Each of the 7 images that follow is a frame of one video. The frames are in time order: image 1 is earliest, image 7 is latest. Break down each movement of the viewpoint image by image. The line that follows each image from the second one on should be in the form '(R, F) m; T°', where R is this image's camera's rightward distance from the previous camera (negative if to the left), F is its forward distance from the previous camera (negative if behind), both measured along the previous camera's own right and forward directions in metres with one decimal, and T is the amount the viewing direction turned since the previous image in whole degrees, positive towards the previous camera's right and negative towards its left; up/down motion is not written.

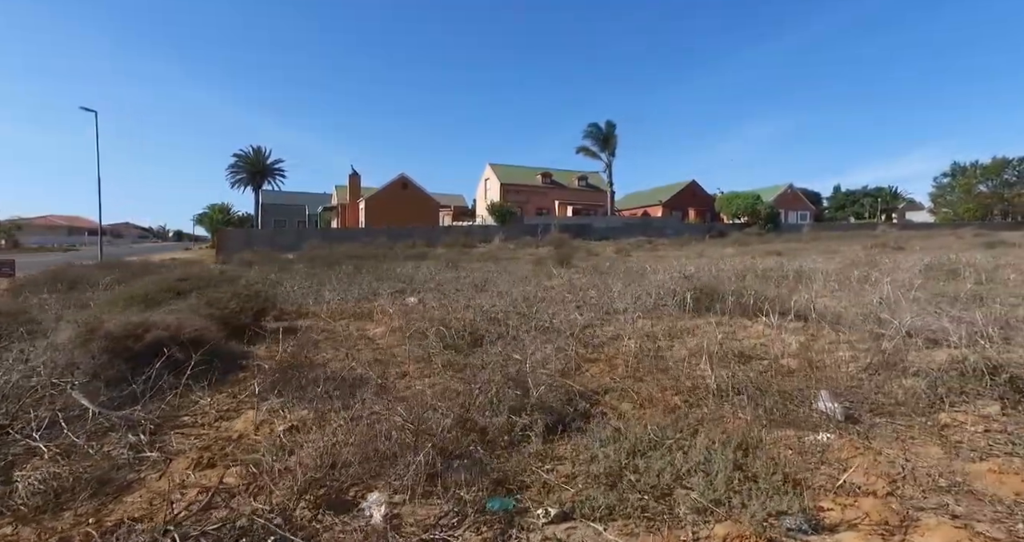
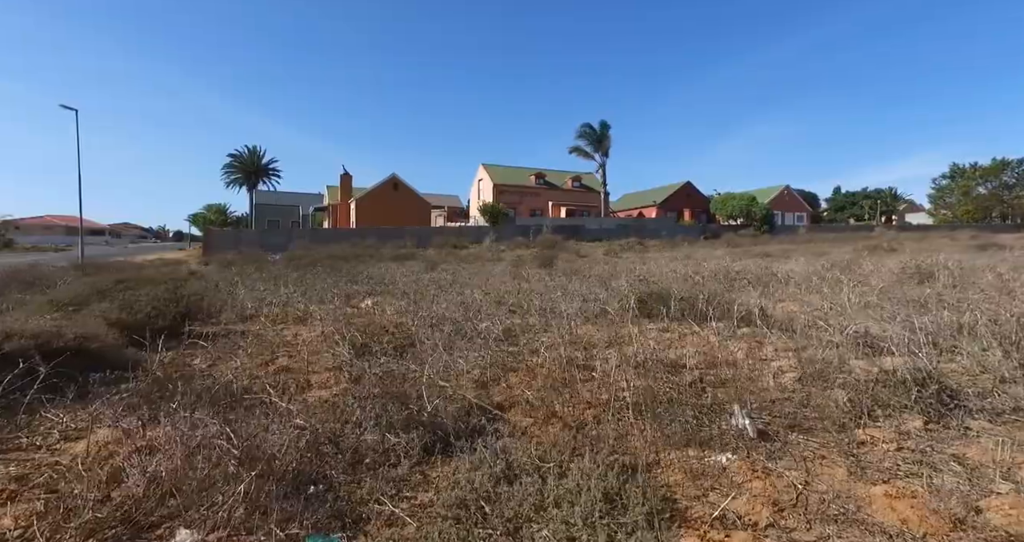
(+0.6, +0.2) m; +1°
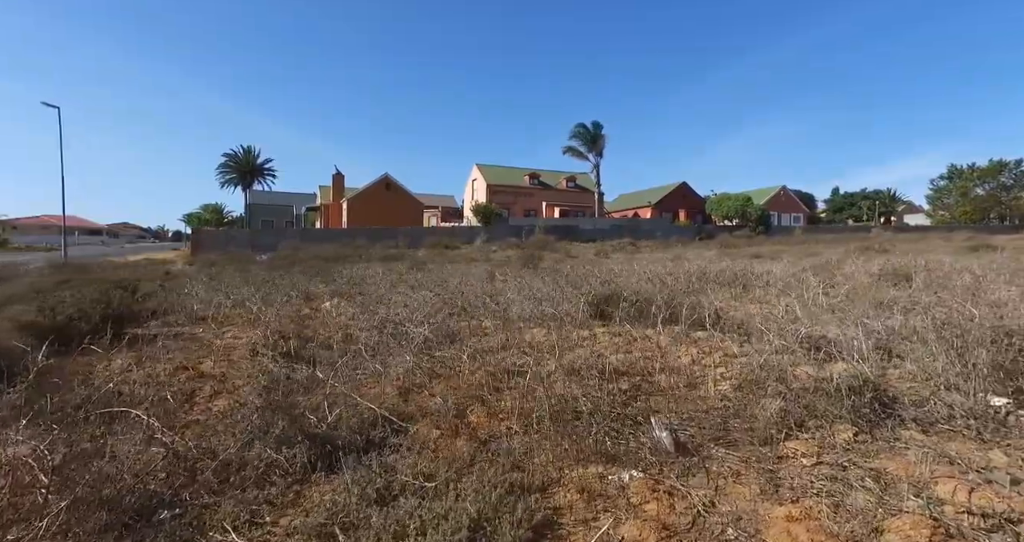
(+0.5, +0.2) m; +1°
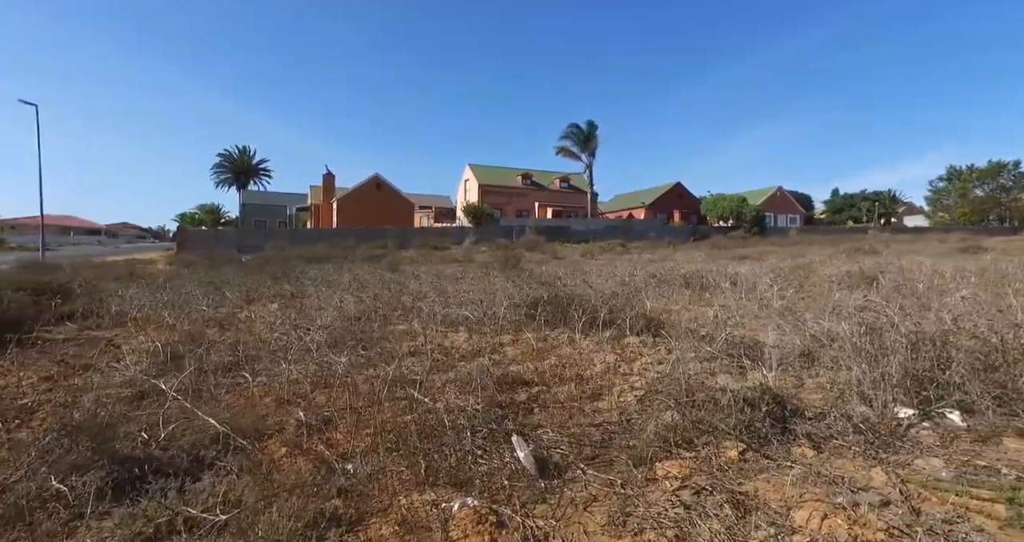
(+0.7, +0.2) m; +1°
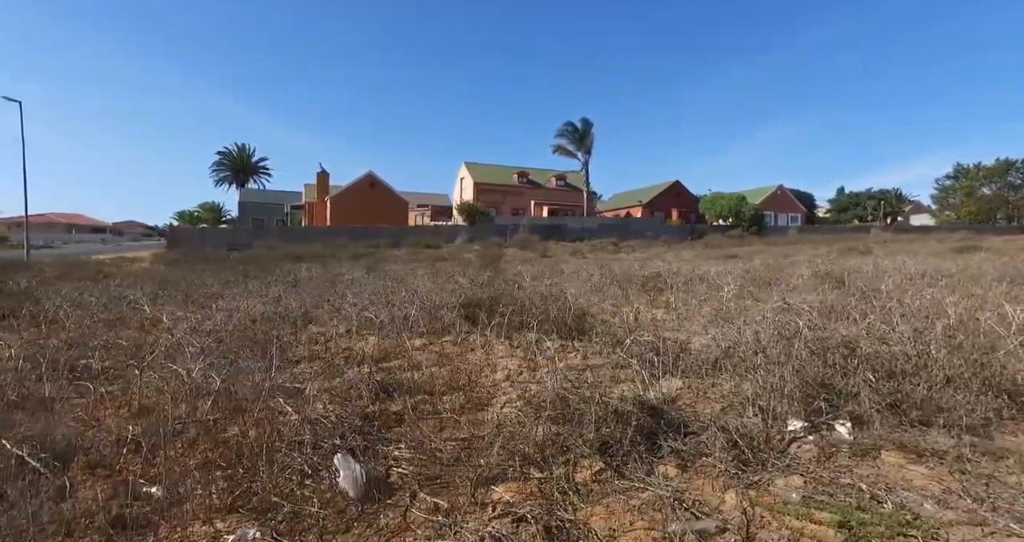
(+0.8, +0.2) m; 0°
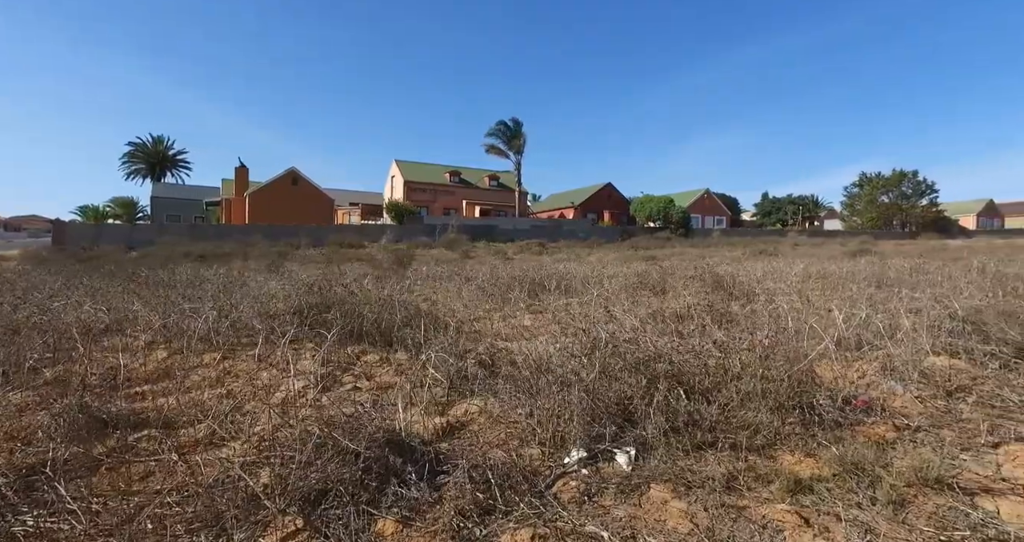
(+1.0, +0.4) m; +7°
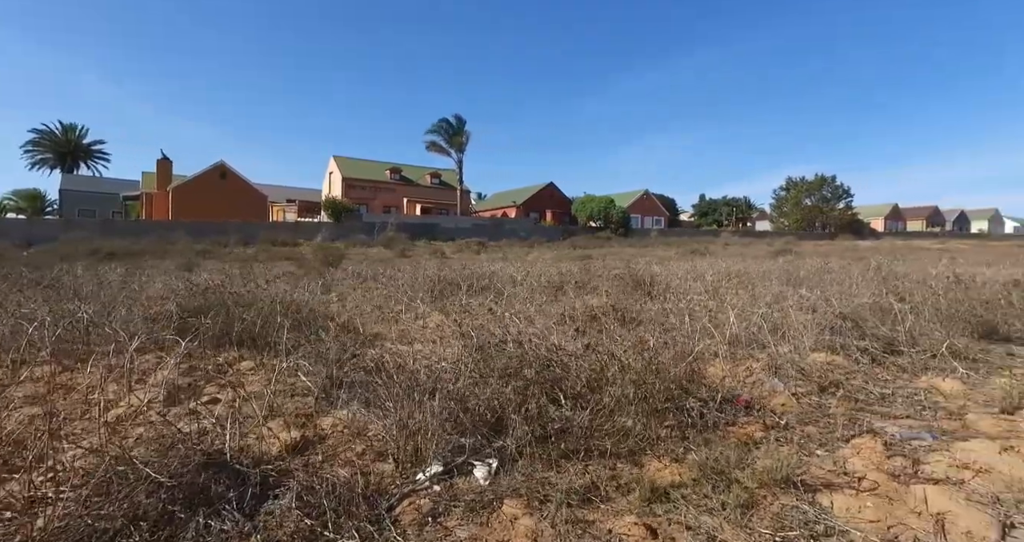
(+0.4, +0.2) m; +6°
